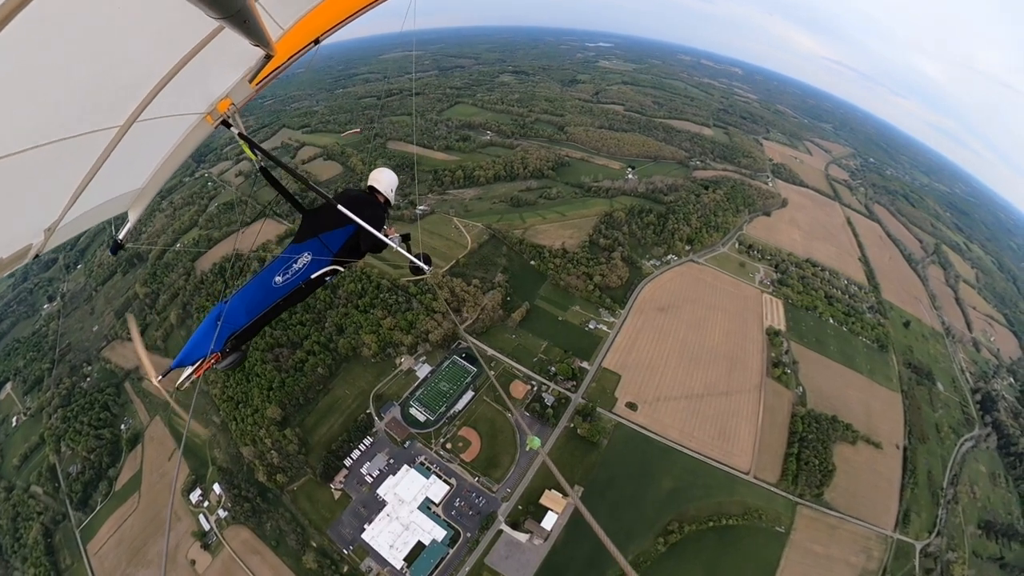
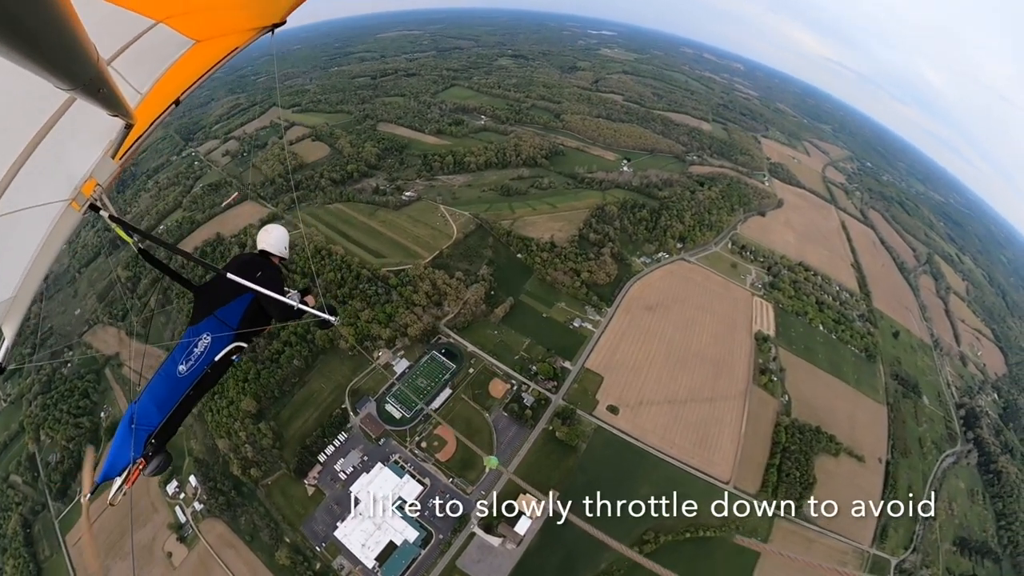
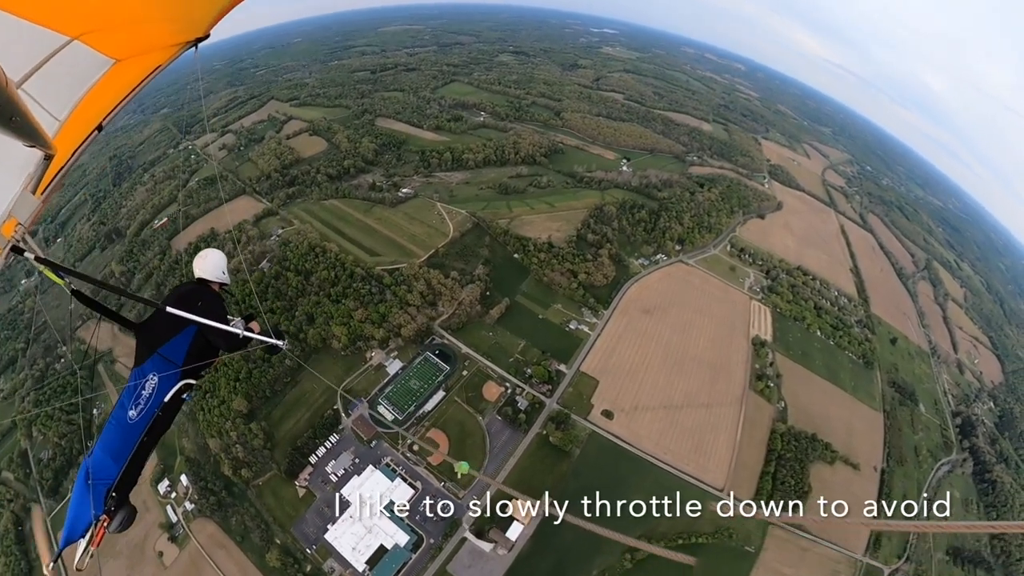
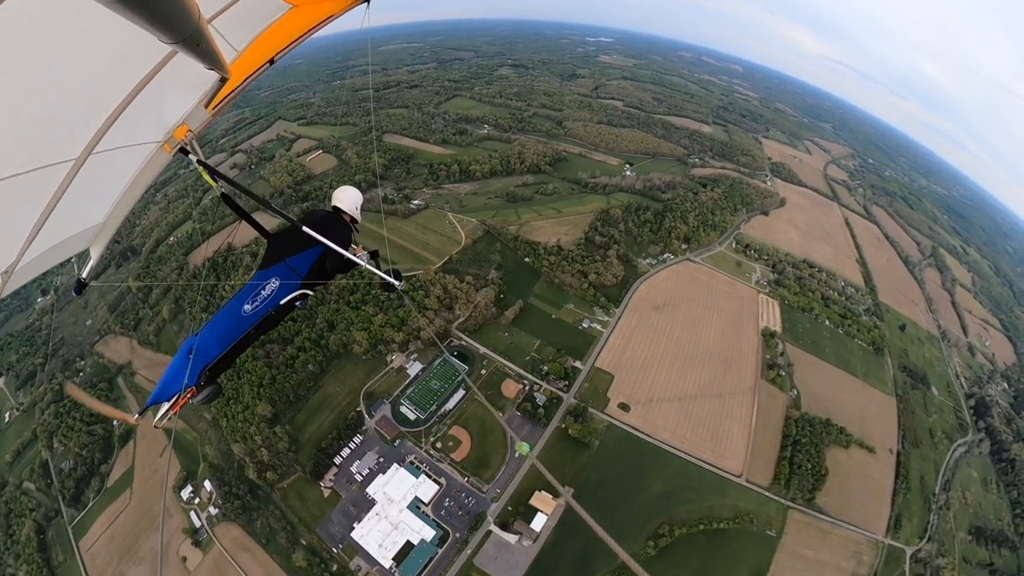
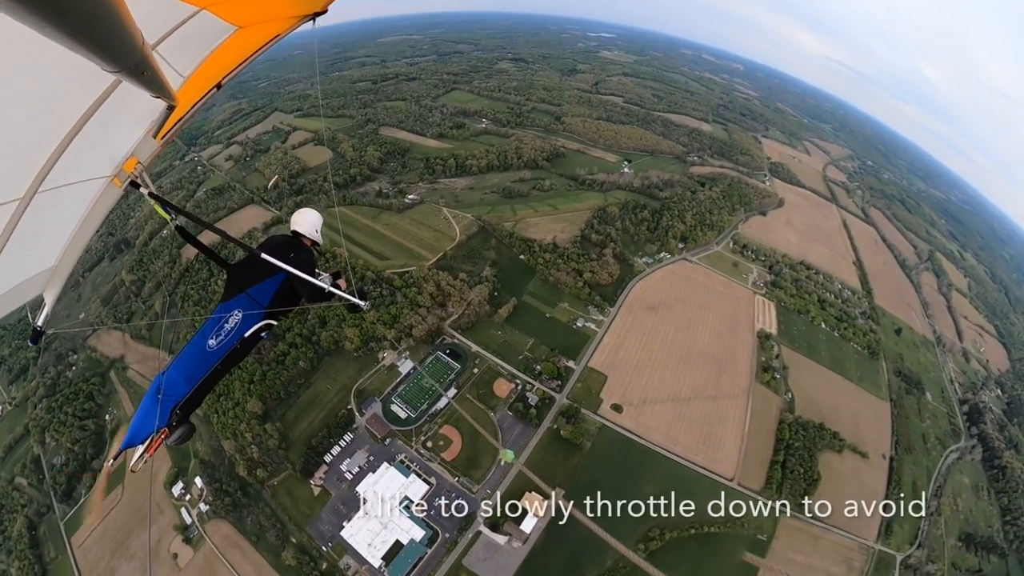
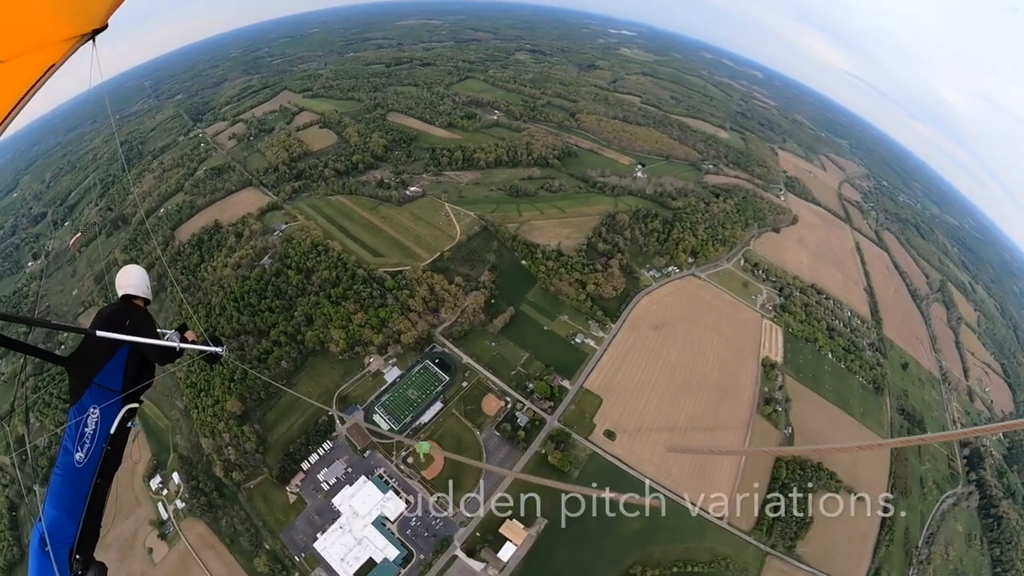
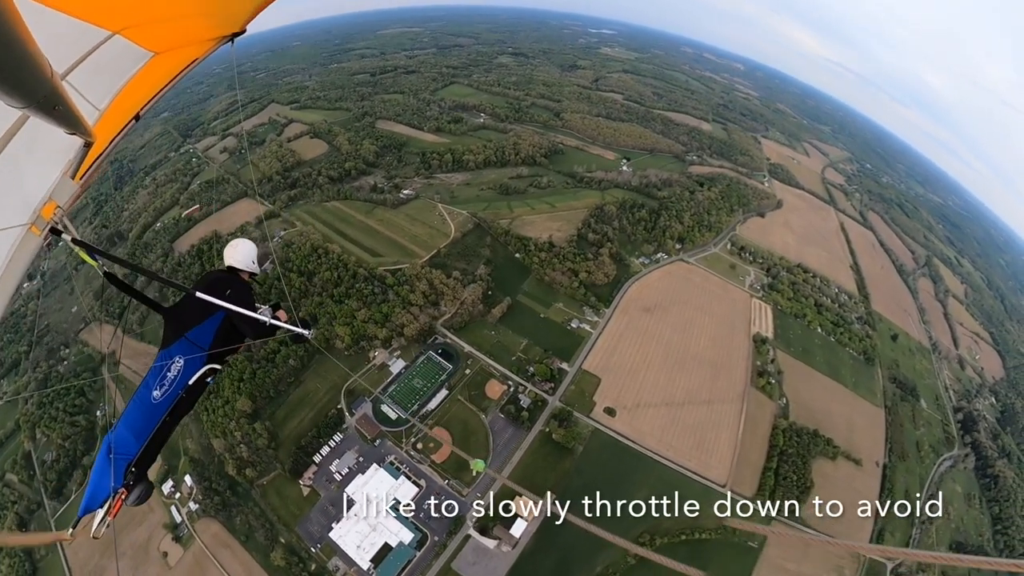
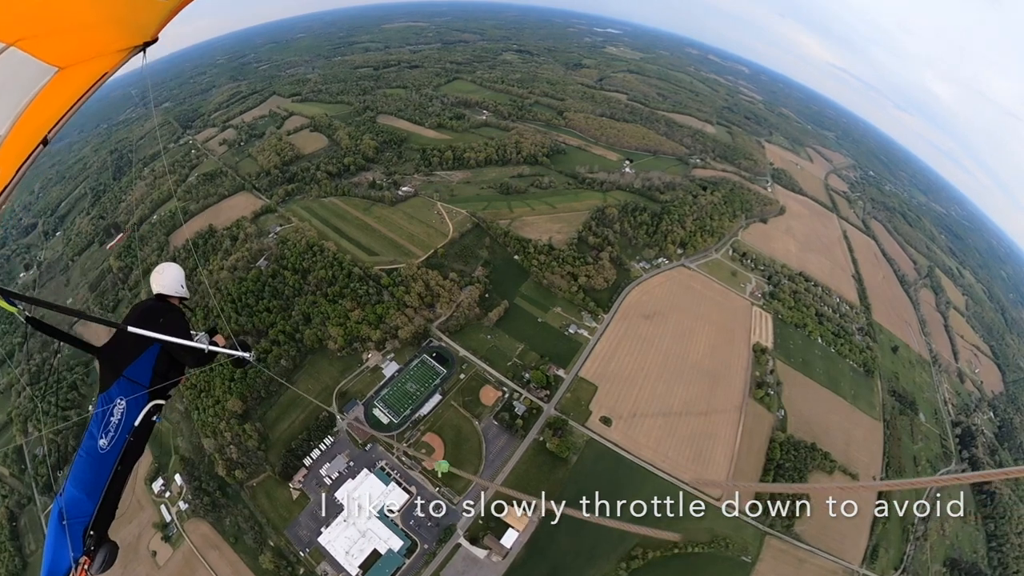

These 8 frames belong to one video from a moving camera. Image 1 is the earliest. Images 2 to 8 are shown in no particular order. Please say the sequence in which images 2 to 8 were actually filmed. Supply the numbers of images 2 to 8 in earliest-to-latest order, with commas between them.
4, 5, 2, 7, 3, 8, 6
